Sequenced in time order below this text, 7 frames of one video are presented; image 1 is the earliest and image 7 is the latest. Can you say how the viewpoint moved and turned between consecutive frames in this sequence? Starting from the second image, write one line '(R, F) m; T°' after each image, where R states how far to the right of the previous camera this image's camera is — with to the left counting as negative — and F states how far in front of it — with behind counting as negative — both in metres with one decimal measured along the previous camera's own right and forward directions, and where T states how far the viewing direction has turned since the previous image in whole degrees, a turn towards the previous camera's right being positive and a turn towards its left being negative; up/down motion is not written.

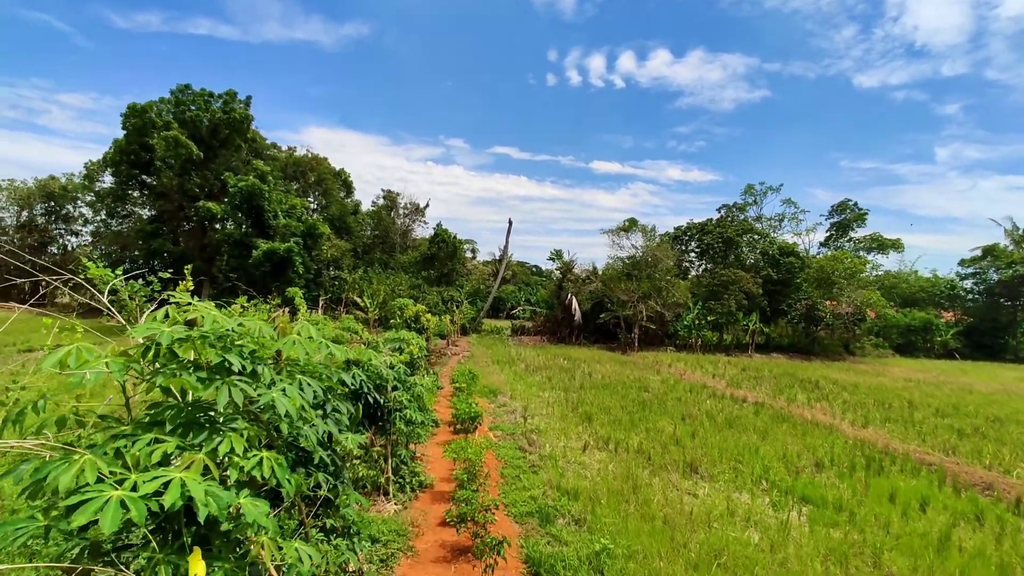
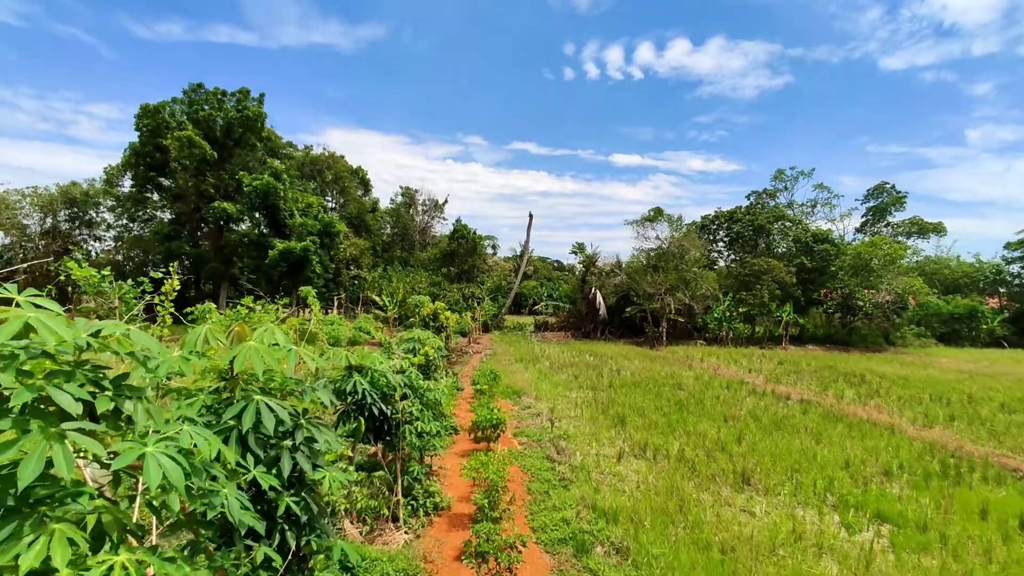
(0.0, +0.6) m; -2°
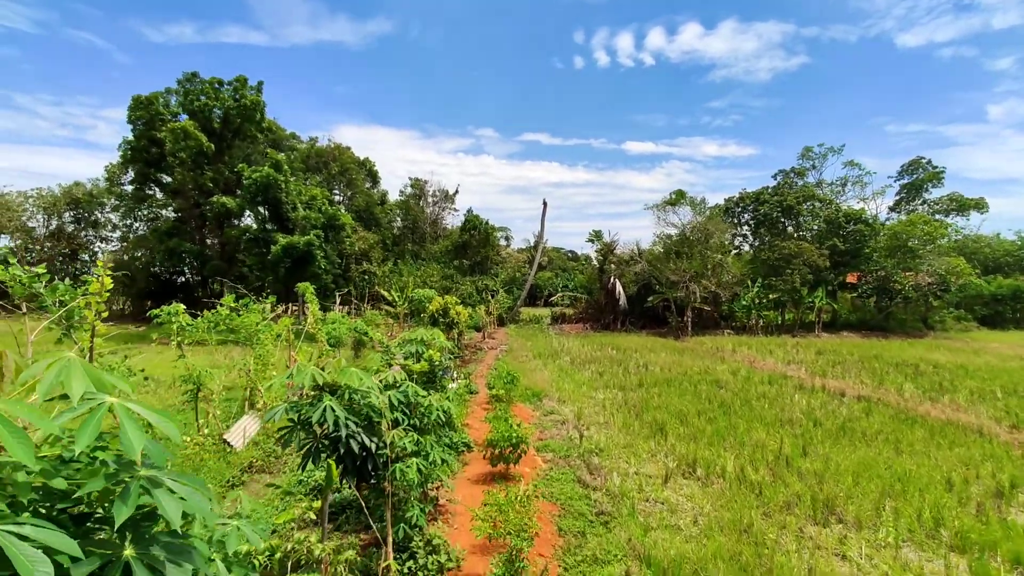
(0.0, +0.9) m; -1°
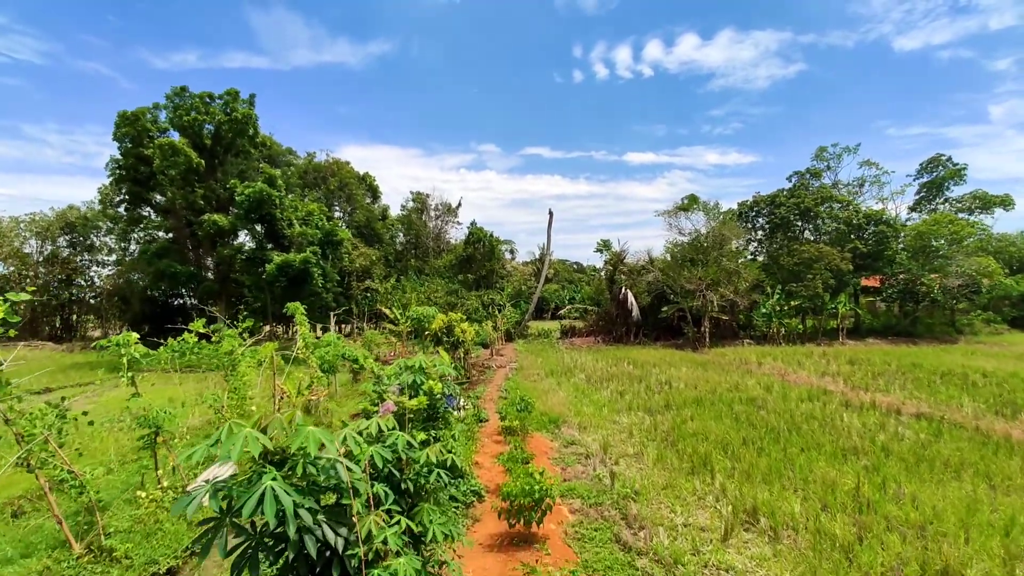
(-0.1, +0.8) m; -1°
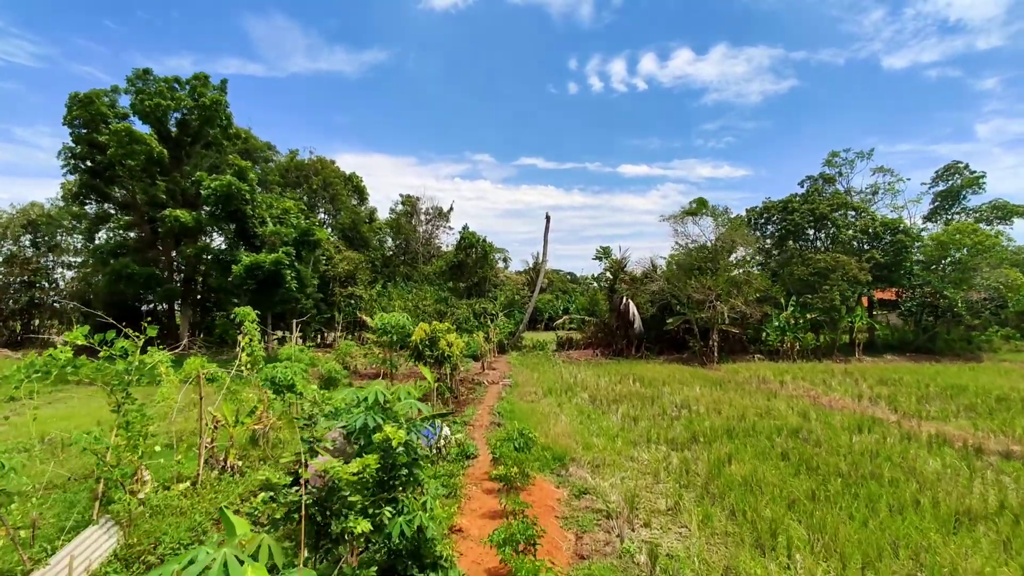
(0.0, +1.4) m; +1°
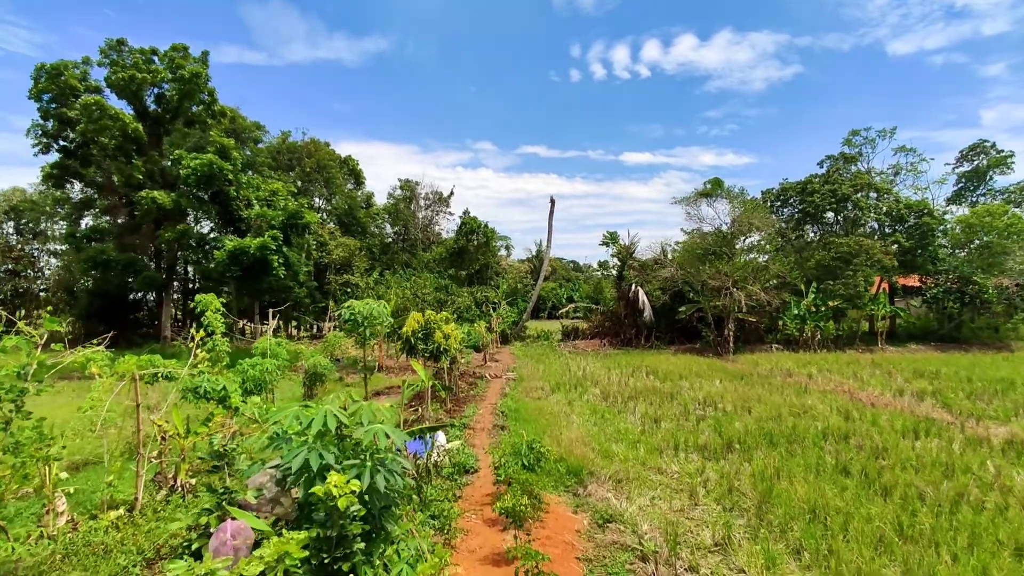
(0.0, +0.9) m; 0°
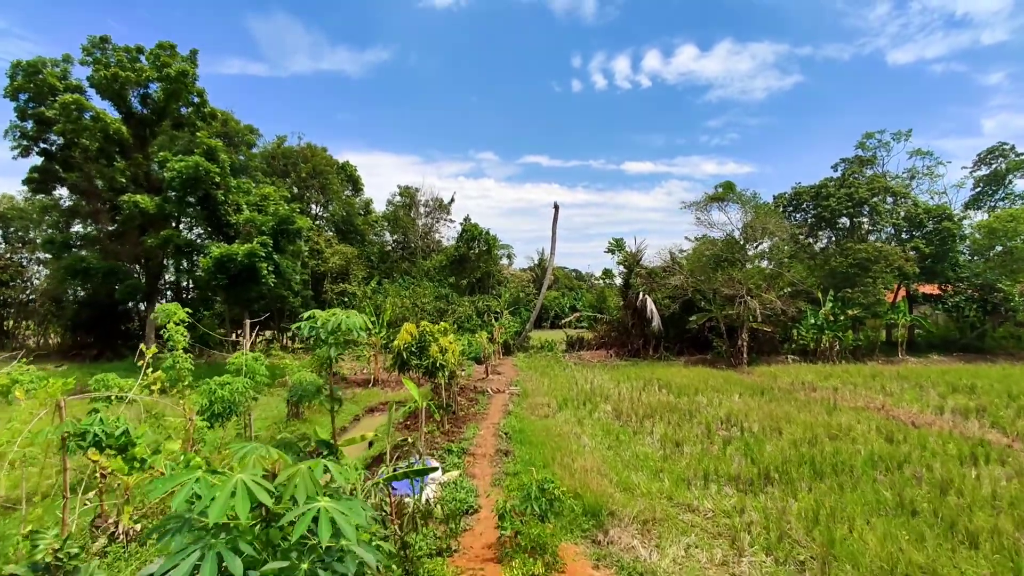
(0.0, +0.7) m; 0°
